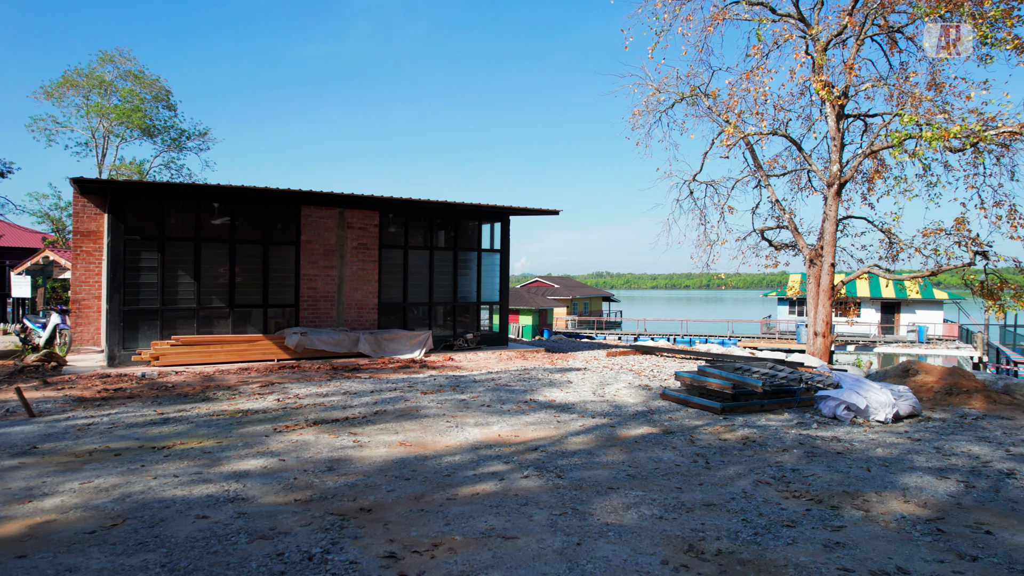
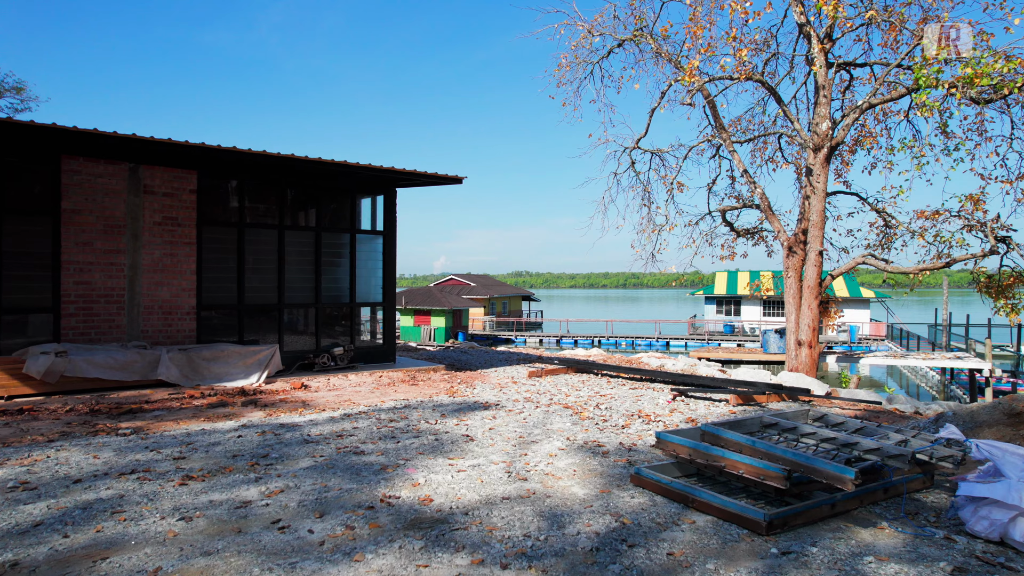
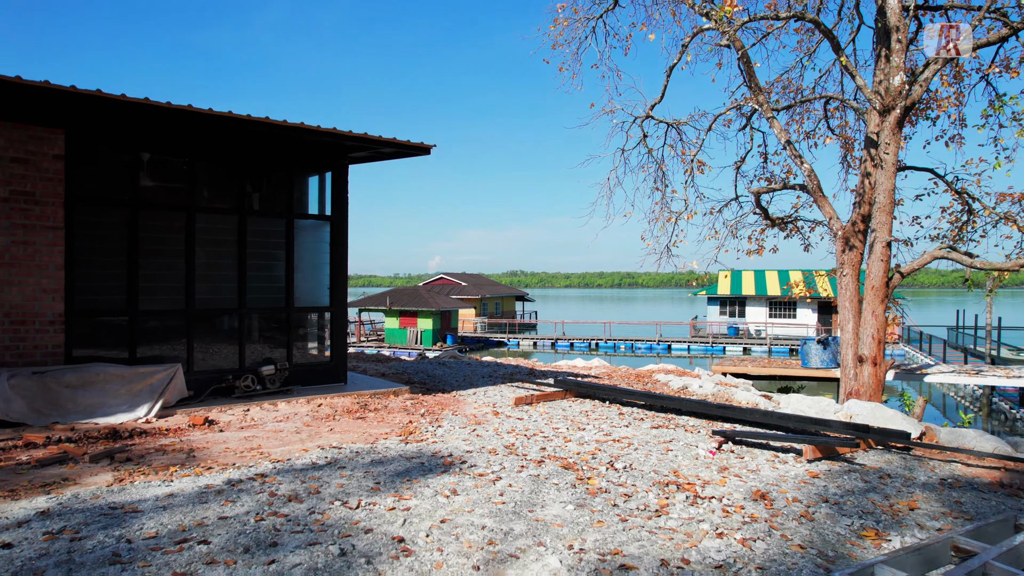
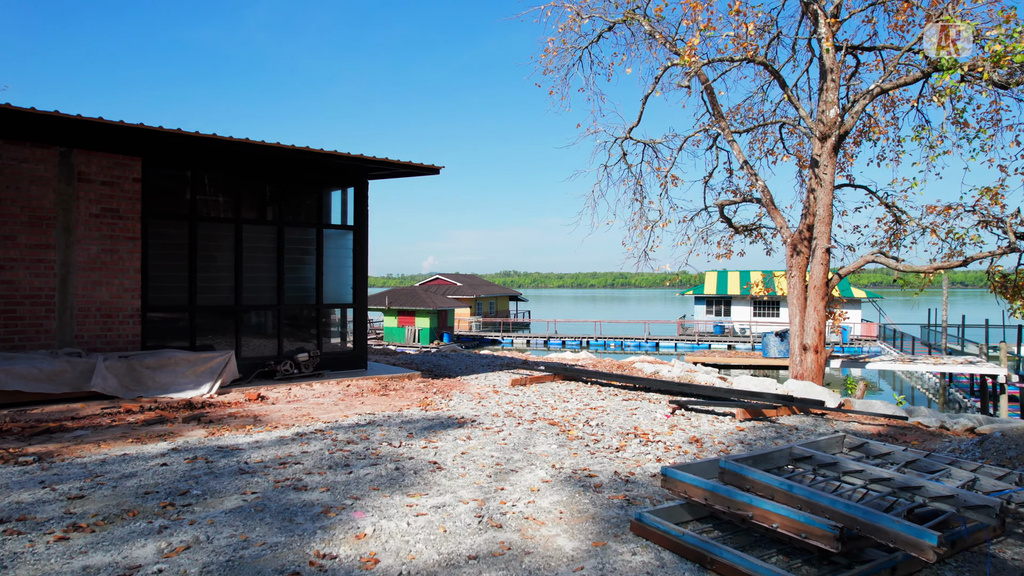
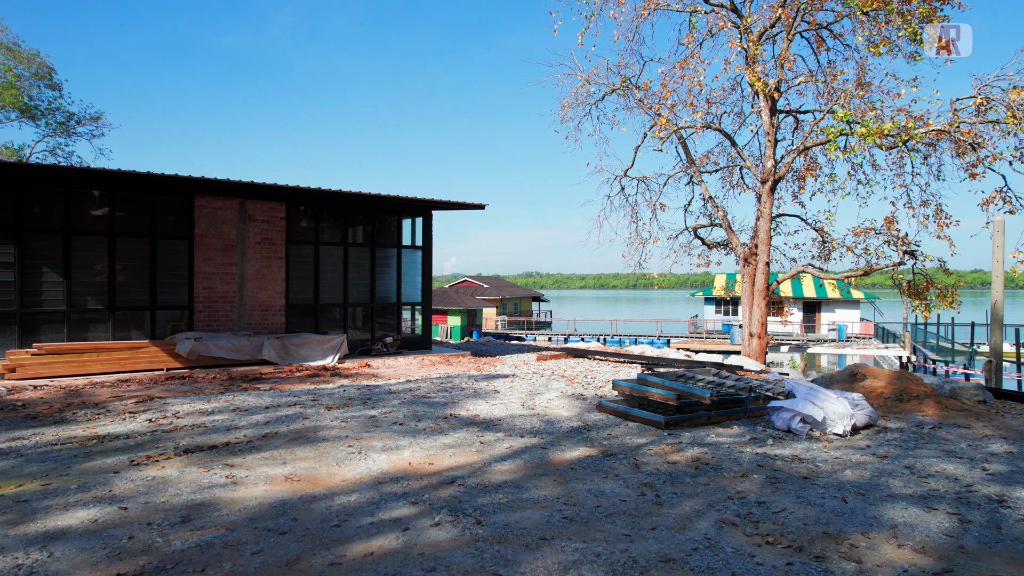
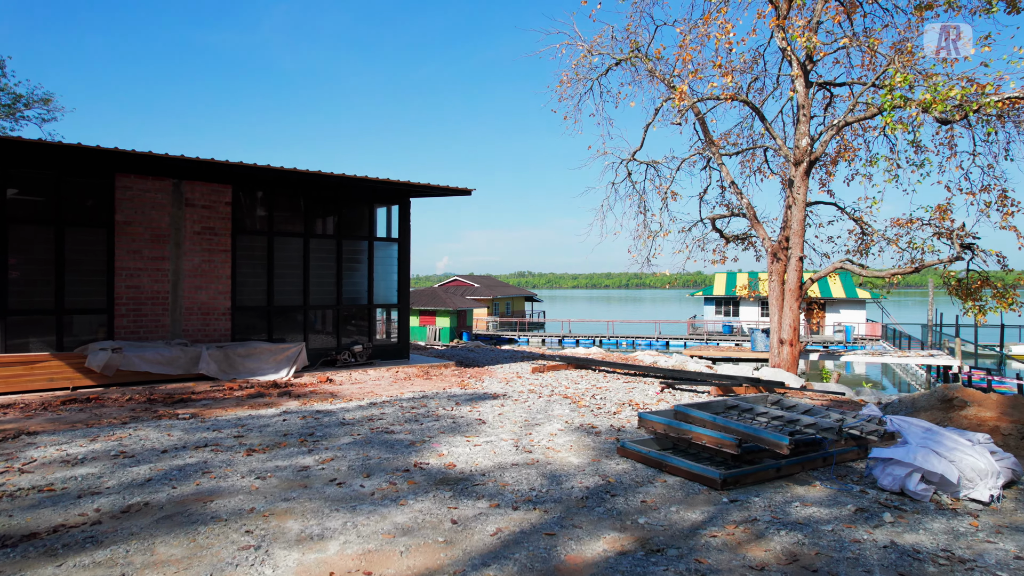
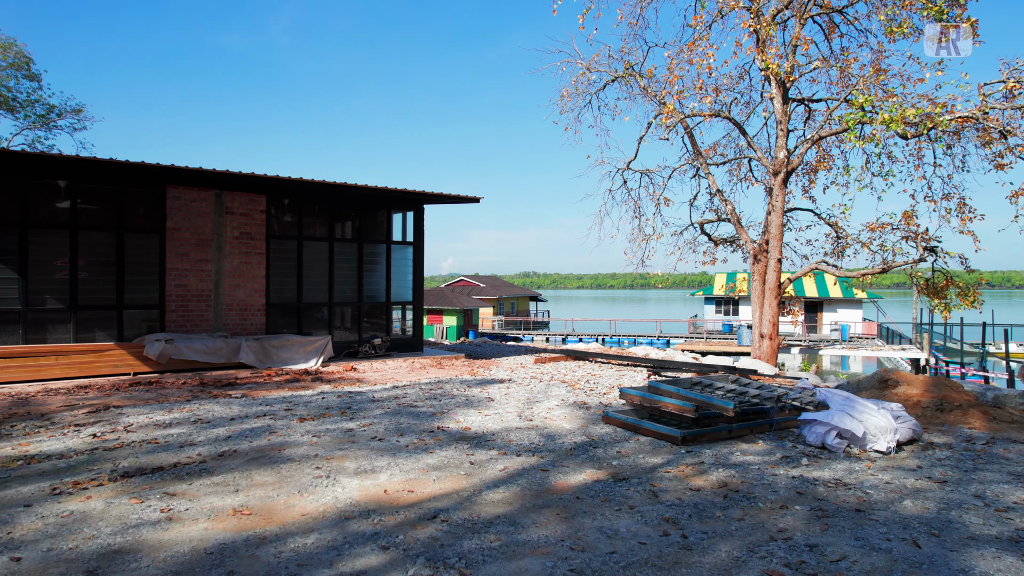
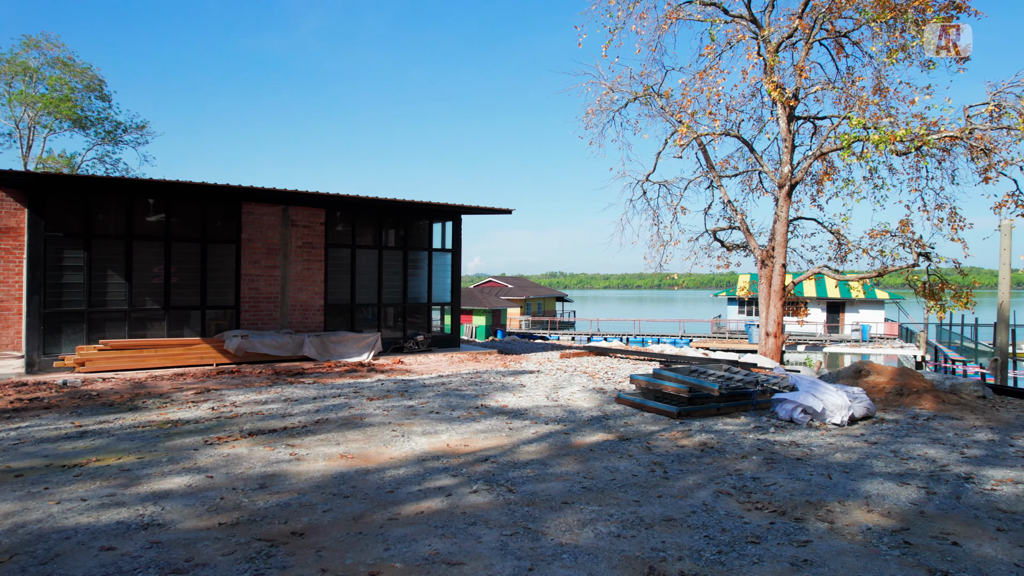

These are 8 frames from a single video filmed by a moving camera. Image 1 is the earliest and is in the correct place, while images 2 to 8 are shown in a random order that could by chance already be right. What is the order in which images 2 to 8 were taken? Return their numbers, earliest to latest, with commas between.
8, 5, 7, 6, 2, 4, 3
